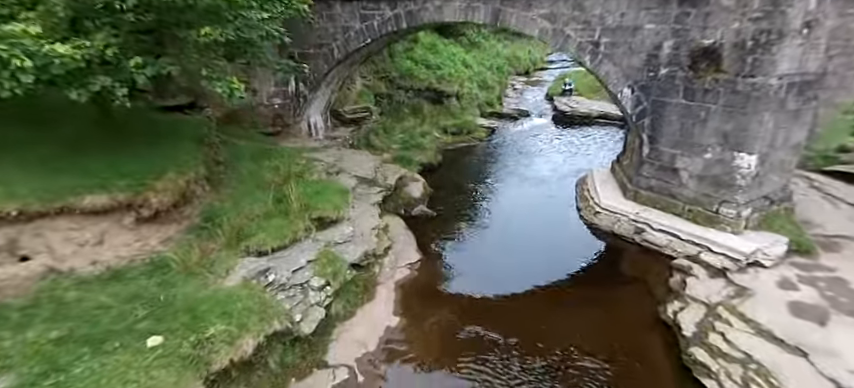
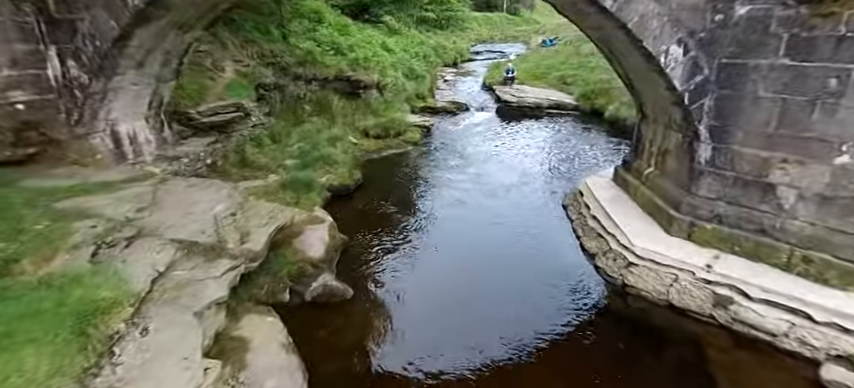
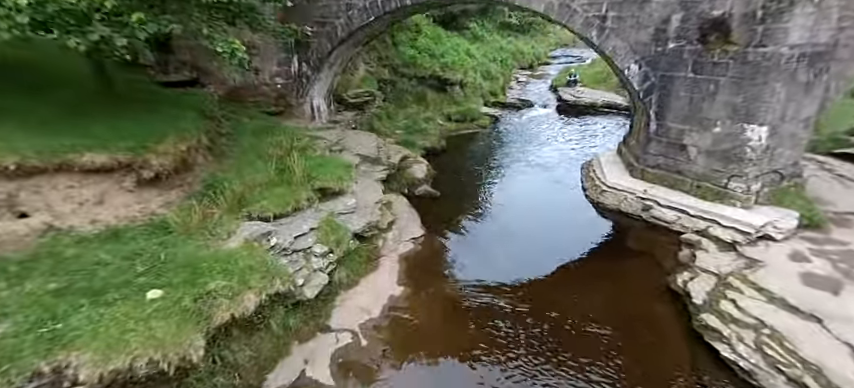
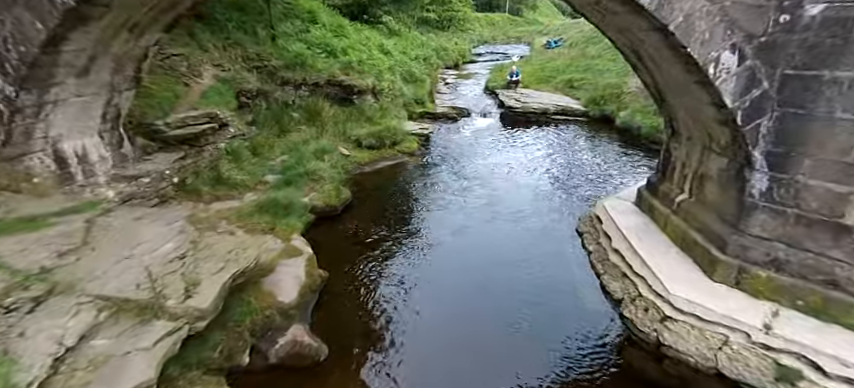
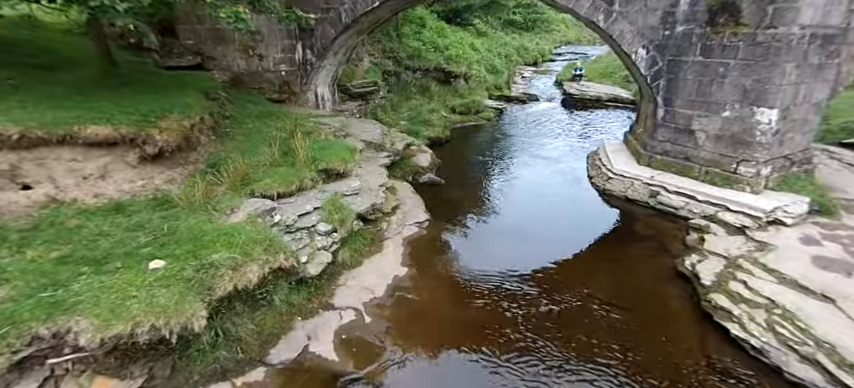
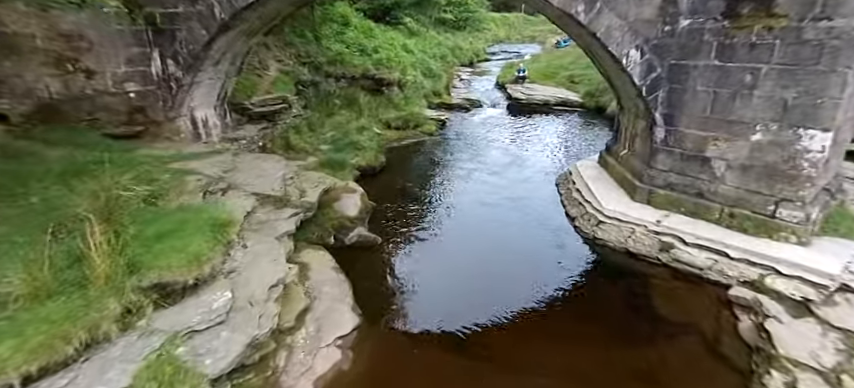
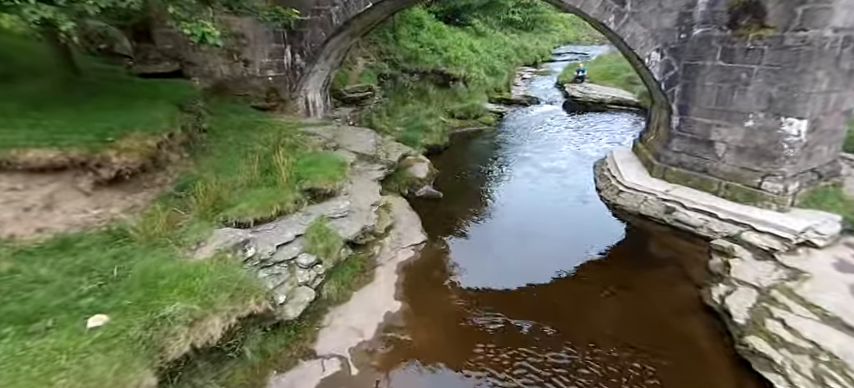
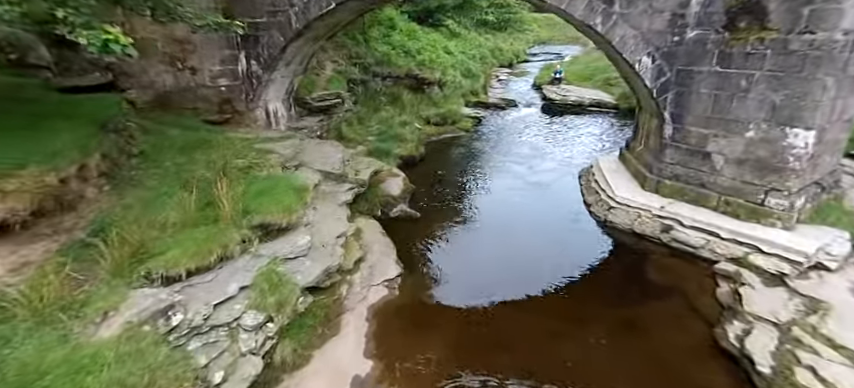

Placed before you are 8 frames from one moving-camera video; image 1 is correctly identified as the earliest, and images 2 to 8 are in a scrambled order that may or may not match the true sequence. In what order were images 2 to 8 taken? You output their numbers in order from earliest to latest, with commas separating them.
3, 5, 7, 8, 6, 2, 4
